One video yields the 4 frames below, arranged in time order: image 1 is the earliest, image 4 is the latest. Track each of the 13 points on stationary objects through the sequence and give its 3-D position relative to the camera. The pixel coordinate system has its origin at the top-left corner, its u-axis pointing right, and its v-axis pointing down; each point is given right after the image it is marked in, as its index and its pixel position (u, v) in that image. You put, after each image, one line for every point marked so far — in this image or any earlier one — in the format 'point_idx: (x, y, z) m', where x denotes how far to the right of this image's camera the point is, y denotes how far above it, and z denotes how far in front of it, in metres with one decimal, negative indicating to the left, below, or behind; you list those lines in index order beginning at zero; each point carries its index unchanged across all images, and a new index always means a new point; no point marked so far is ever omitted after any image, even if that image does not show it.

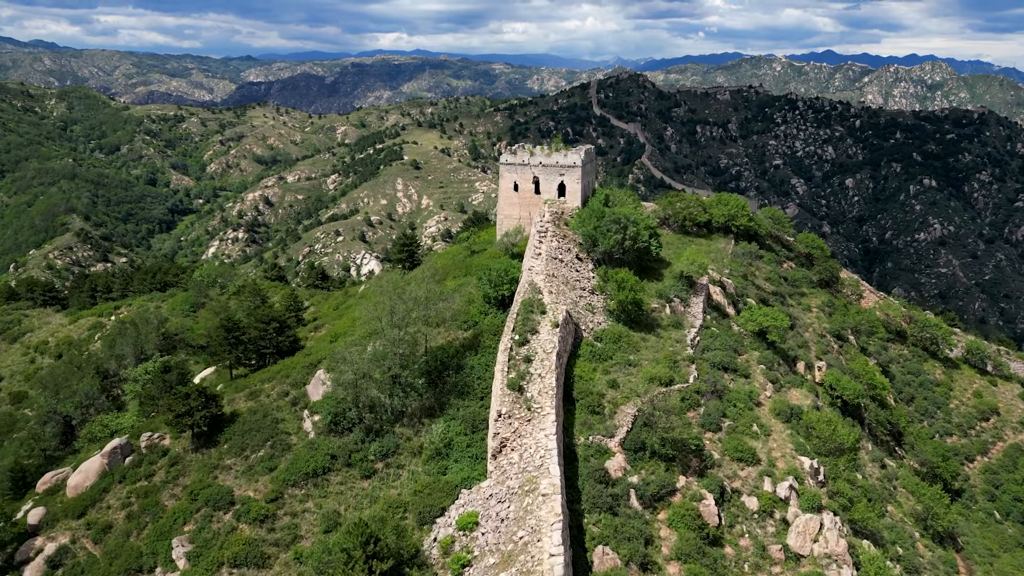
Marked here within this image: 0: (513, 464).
0: (0.0, -4.2, +17.6) m
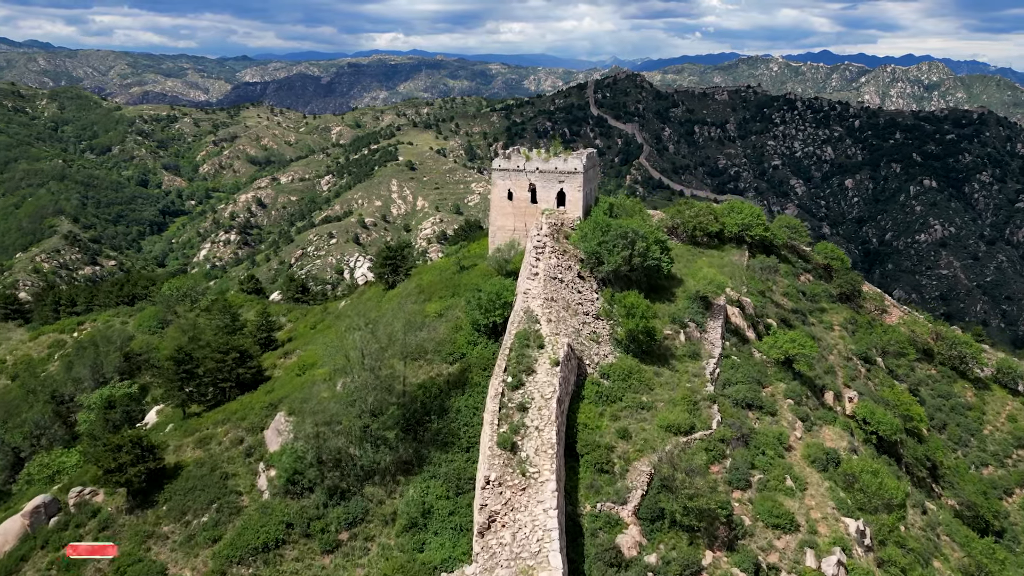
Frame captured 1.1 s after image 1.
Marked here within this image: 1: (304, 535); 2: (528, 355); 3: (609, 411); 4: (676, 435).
0: (-0.2, -5.0, +14.2) m
1: (-4.8, -5.7, +17.0) m
2: (+0.4, -1.7, +19.1) m
3: (+2.5, -3.2, +19.3) m
4: (+4.2, -3.7, +18.8) m
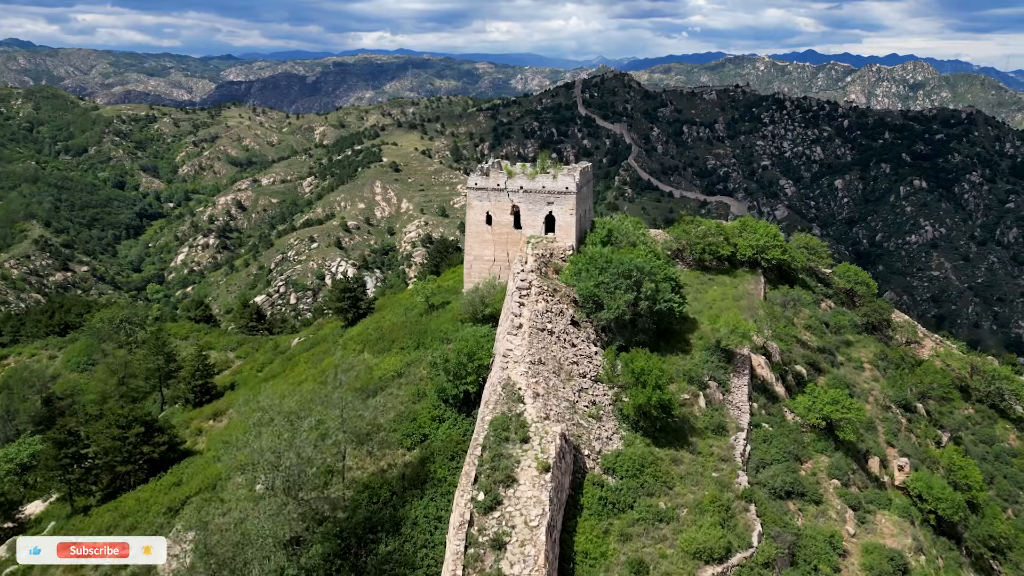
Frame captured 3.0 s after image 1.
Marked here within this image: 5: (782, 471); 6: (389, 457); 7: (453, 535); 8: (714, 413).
0: (-0.6, -6.5, +9.2) m
1: (-5.3, -7.2, +11.9) m
2: (-0.1, -3.2, +14.1) m
3: (+2.0, -4.7, +14.4) m
4: (+3.7, -5.2, +13.9) m
5: (+6.8, -4.6, +18.5) m
6: (-2.9, -3.9, +17.1) m
7: (-1.0, -4.2, +12.8) m
8: (+5.3, -3.3, +19.3) m
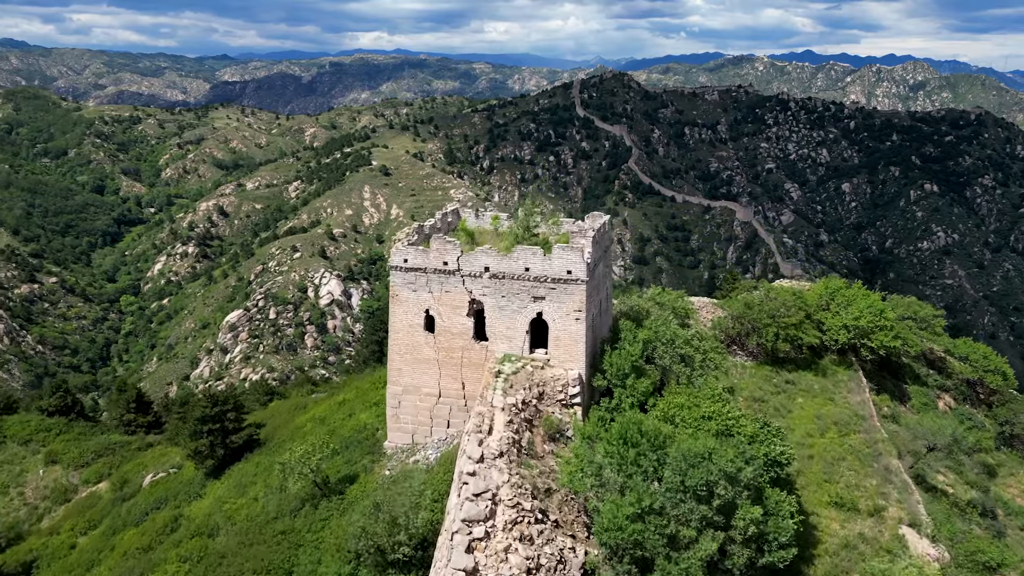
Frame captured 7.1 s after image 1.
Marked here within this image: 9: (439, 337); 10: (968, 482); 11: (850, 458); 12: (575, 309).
0: (-1.3, -9.5, -1.9) m
1: (-6.0, -10.2, +0.8) m
2: (-0.9, -6.2, +3.0) m
3: (+1.3, -7.7, +3.3) m
4: (+2.9, -8.2, +2.8) m
5: (+6.0, -7.6, +7.4) m
6: (-3.6, -6.9, +6.0) m
7: (-1.7, -7.2, +1.7) m
8: (+4.5, -6.3, +8.2) m
9: (-1.4, -0.9, +14.2) m
10: (+11.8, -5.0, +19.1) m
11: (+7.2, -3.6, +15.8) m
12: (+1.1, -0.4, +12.9) m
